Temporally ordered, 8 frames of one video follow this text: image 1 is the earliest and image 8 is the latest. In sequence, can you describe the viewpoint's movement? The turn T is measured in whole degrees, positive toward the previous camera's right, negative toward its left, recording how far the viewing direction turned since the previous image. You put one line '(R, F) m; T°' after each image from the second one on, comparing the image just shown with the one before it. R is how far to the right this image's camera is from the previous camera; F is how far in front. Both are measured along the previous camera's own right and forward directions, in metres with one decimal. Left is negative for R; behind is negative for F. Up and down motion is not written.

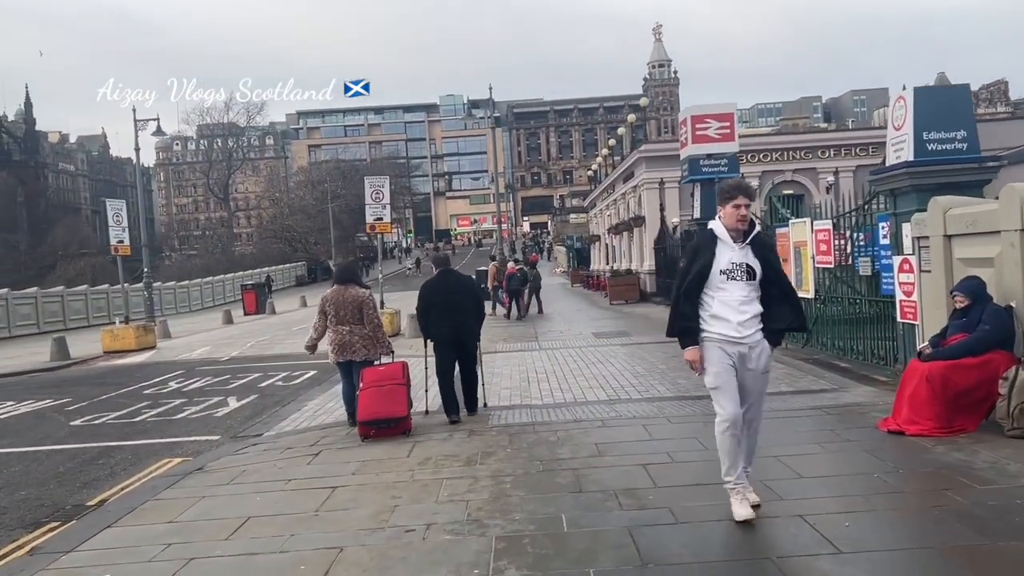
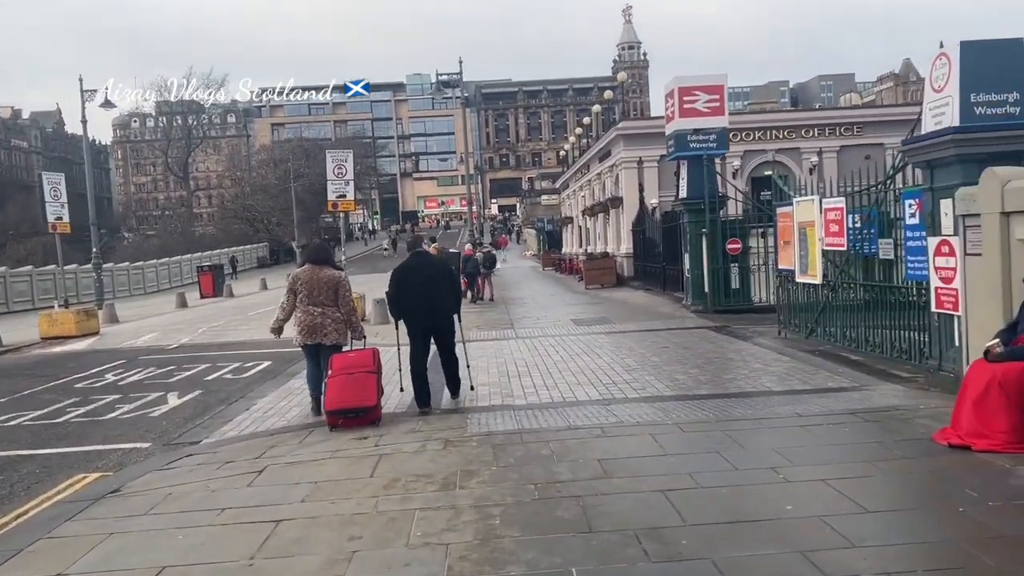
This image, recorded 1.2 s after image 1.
(-0.1, +1.2) m; +2°
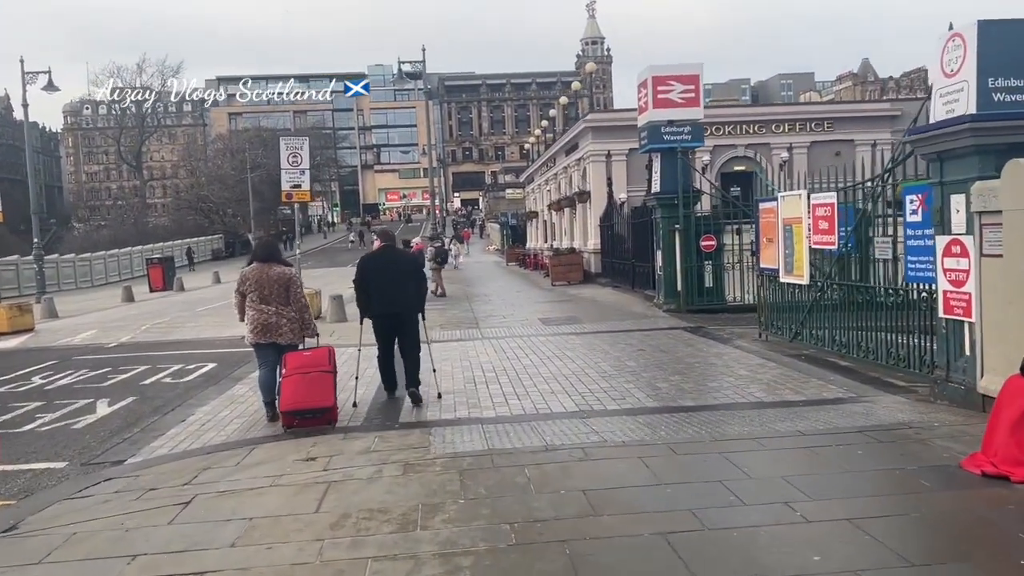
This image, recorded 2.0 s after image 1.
(-0.1, +0.8) m; +3°
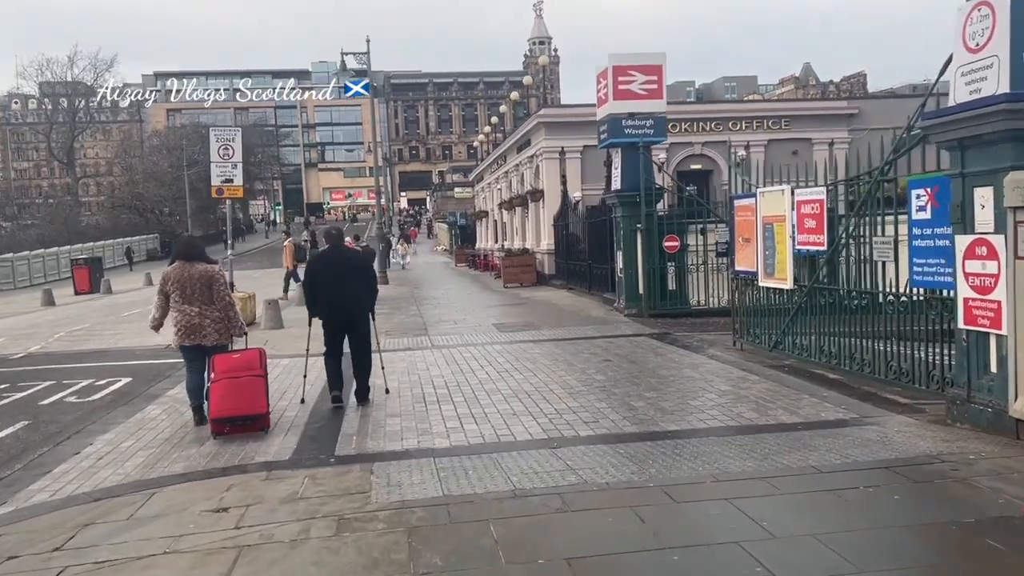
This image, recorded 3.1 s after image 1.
(-0.1, +1.1) m; +4°
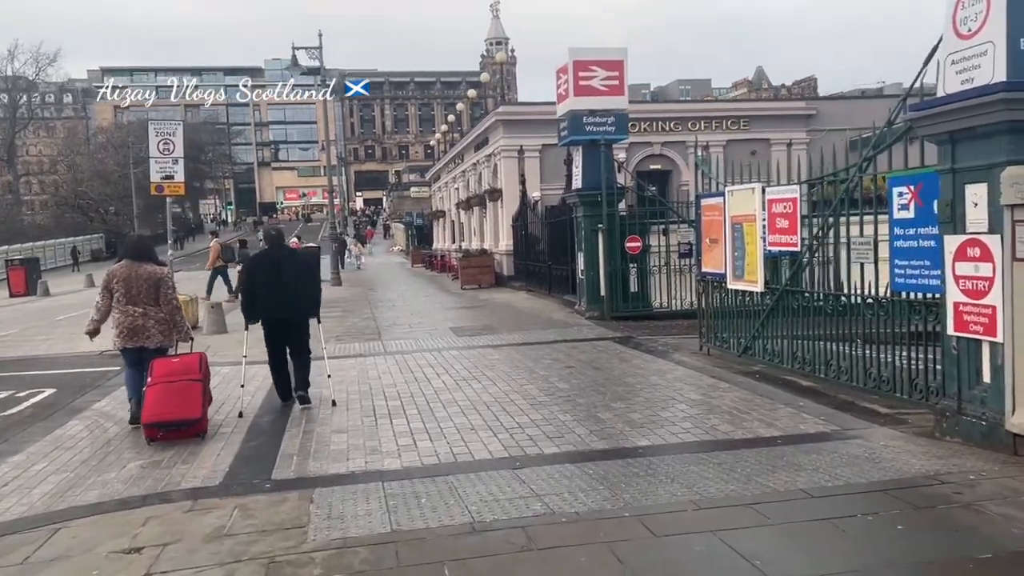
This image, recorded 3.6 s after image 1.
(0.0, +0.6) m; +3°
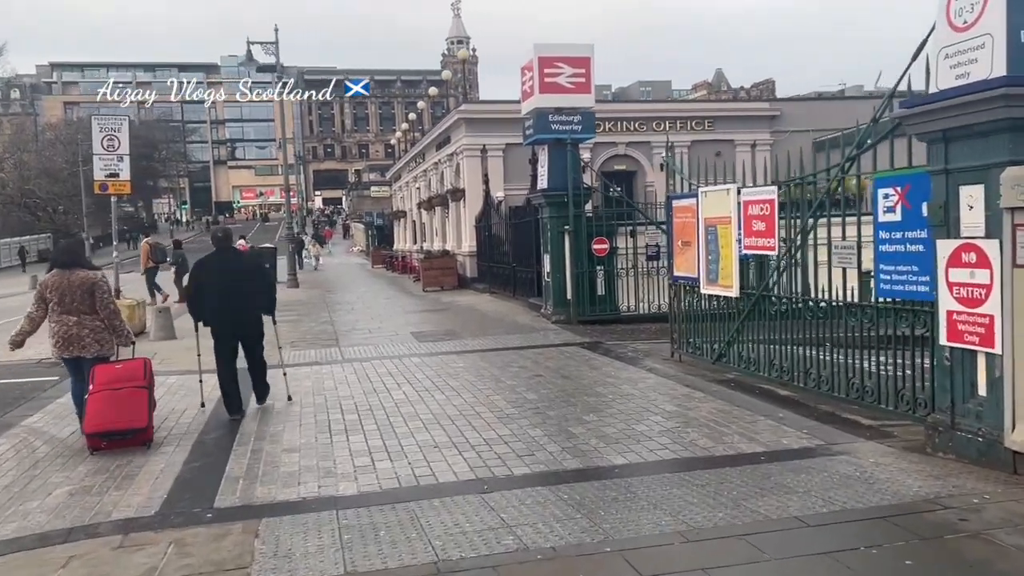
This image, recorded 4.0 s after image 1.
(0.0, +0.5) m; +3°
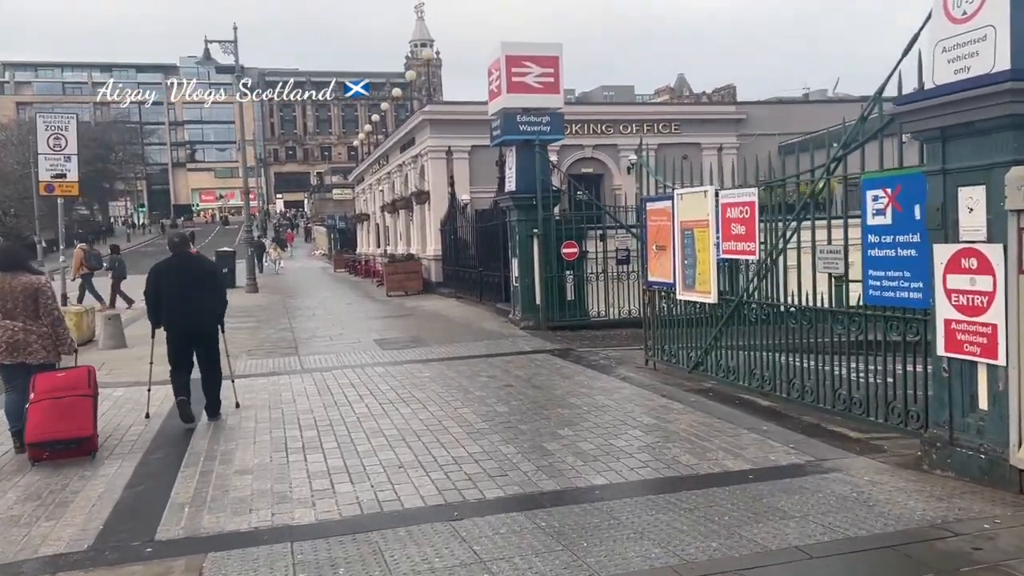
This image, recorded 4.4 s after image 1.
(0.0, +0.4) m; +2°
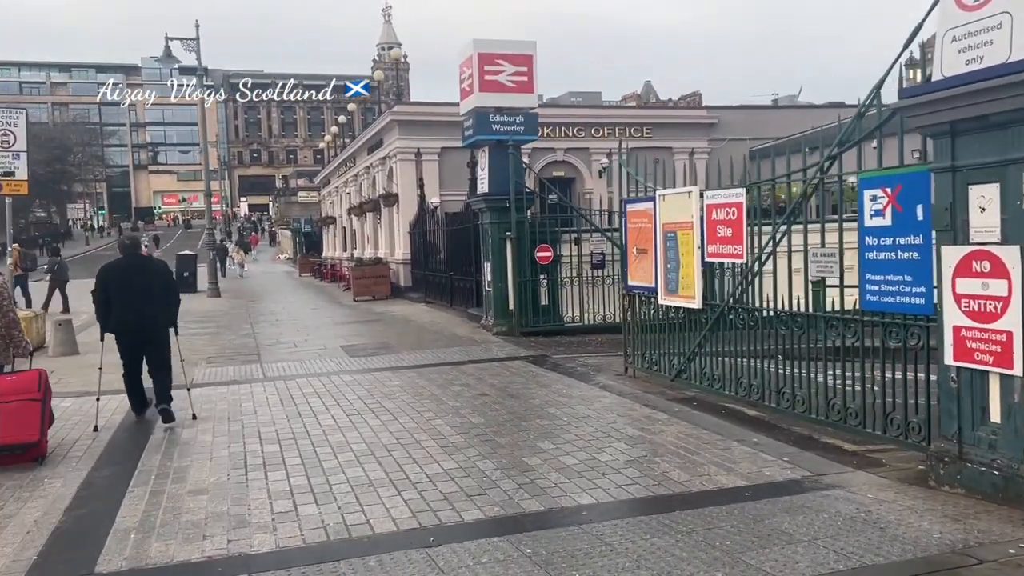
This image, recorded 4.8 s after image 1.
(-0.1, +0.4) m; +2°
